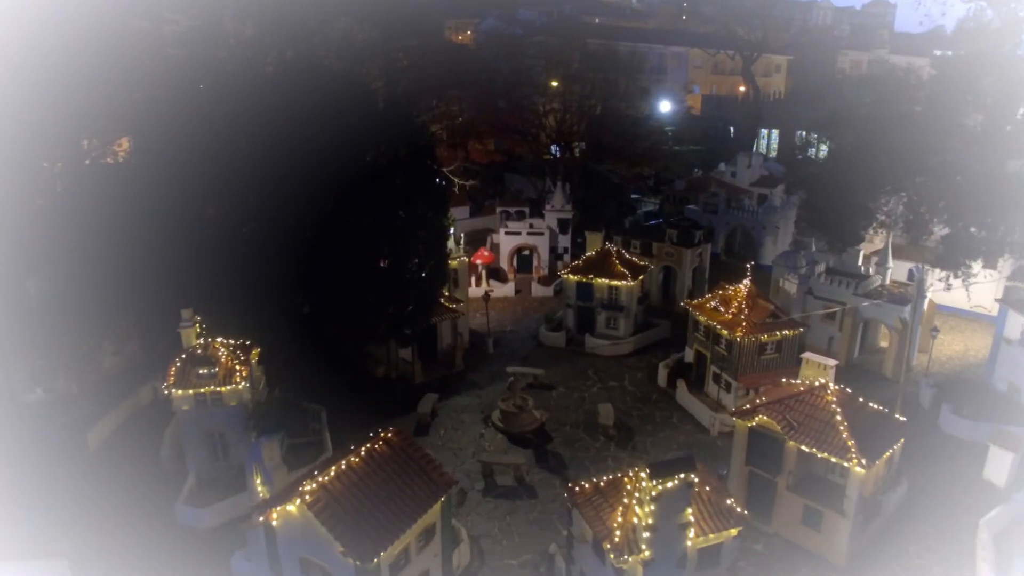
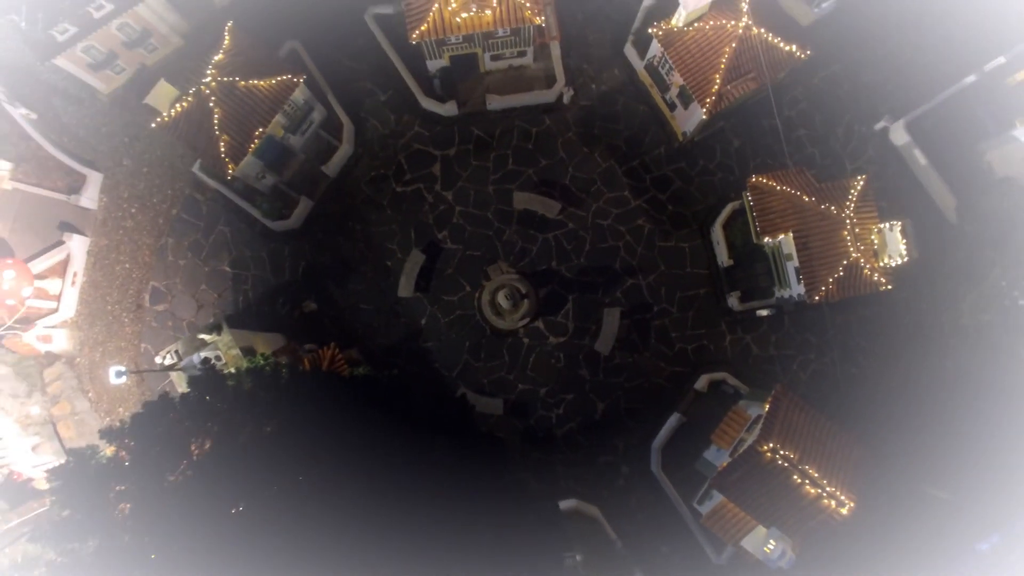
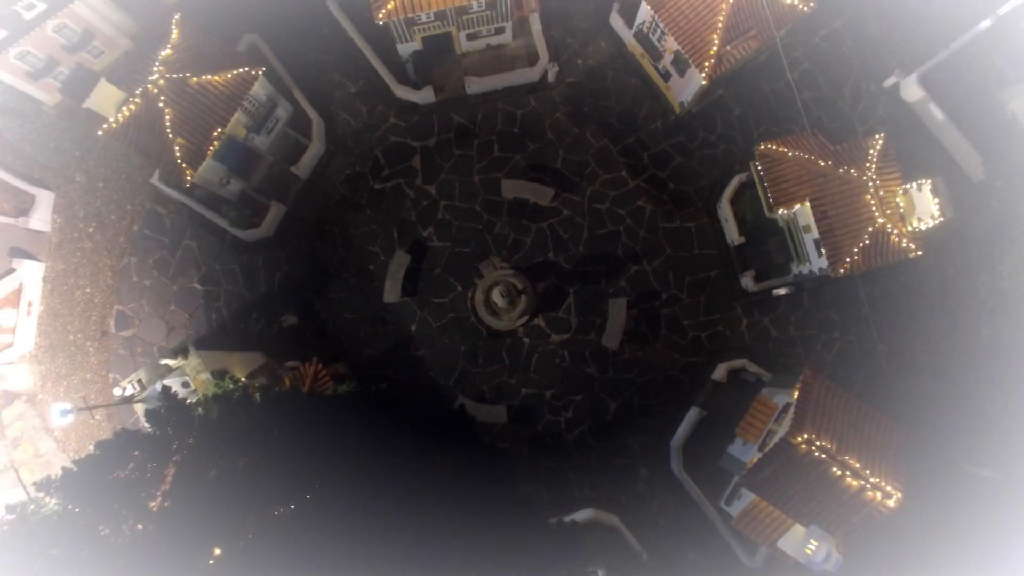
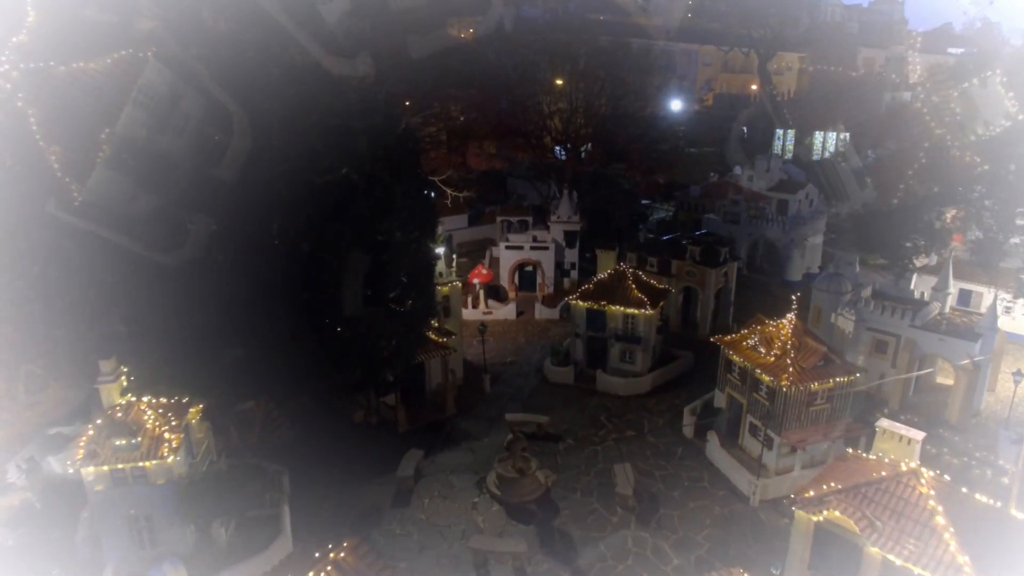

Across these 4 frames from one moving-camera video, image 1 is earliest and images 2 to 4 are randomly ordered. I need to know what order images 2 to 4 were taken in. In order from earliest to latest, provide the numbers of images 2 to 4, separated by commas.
4, 3, 2
